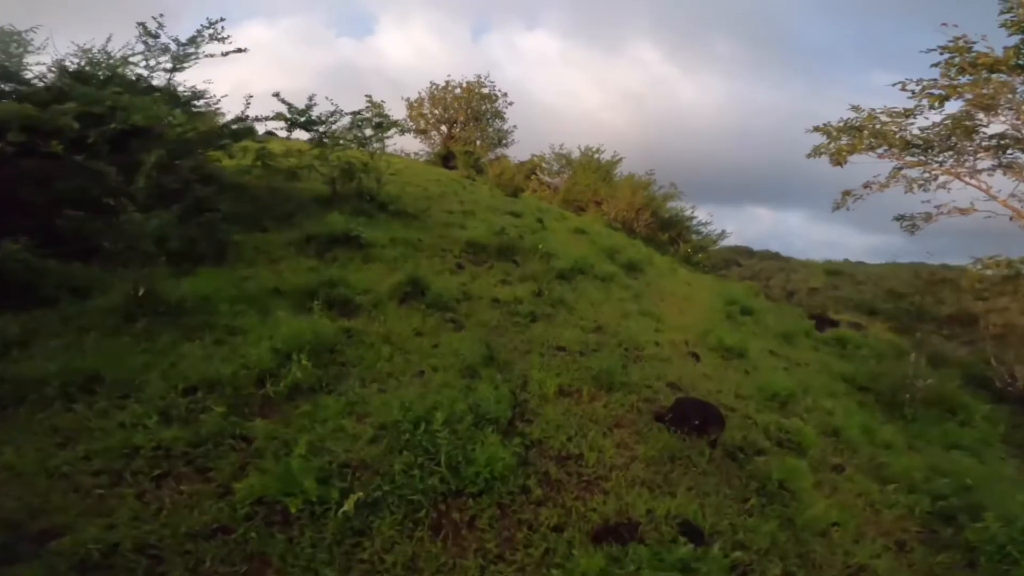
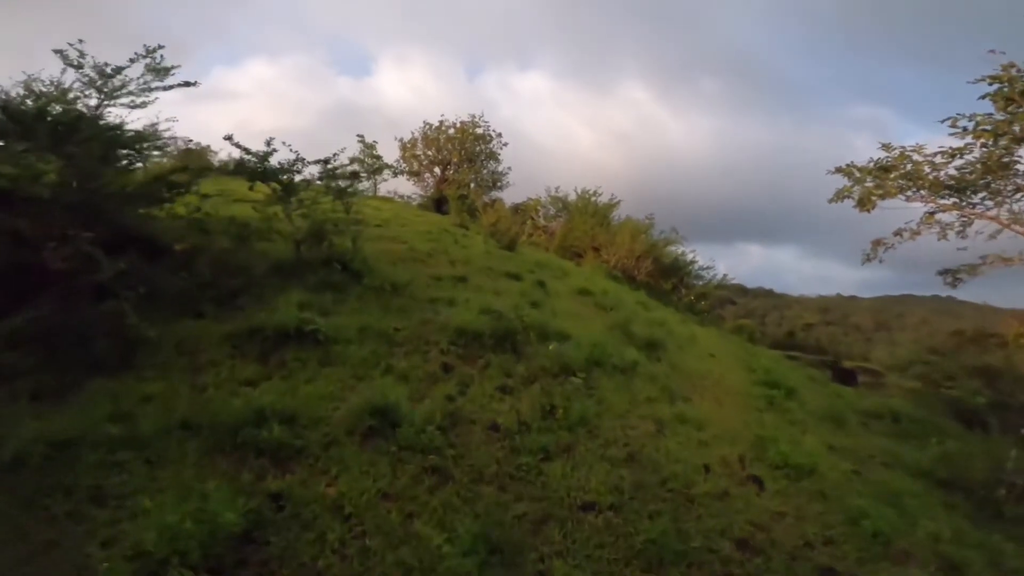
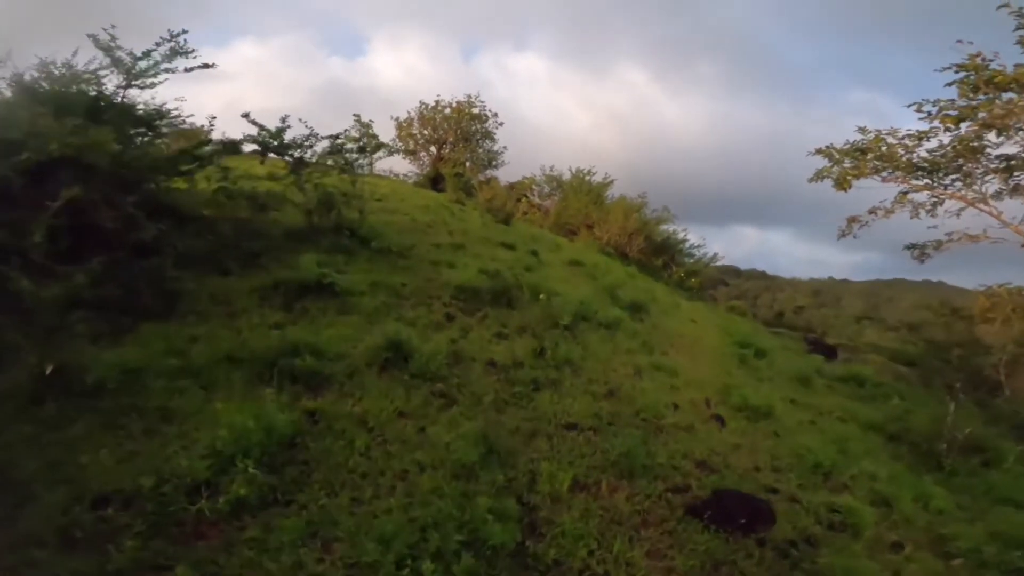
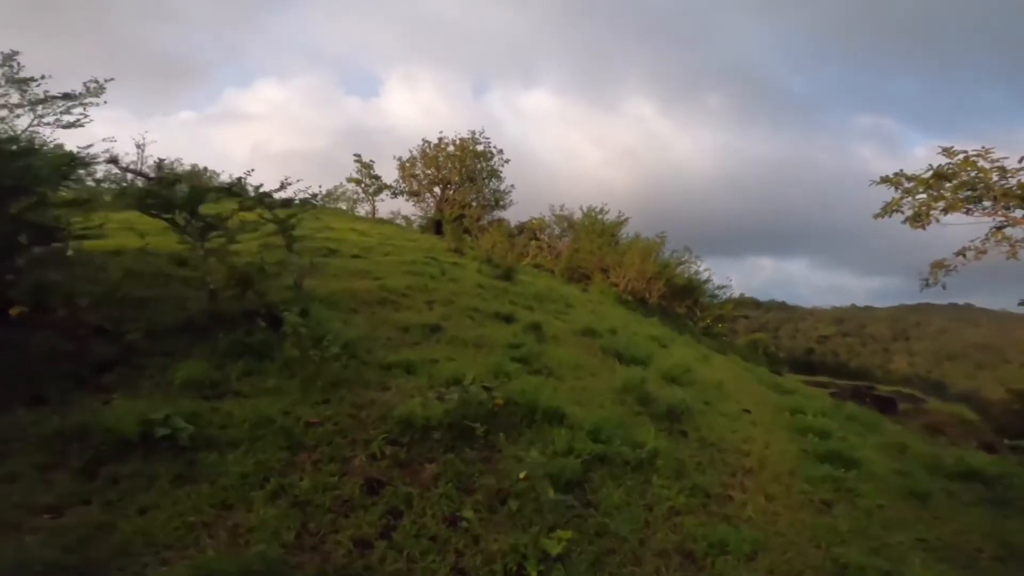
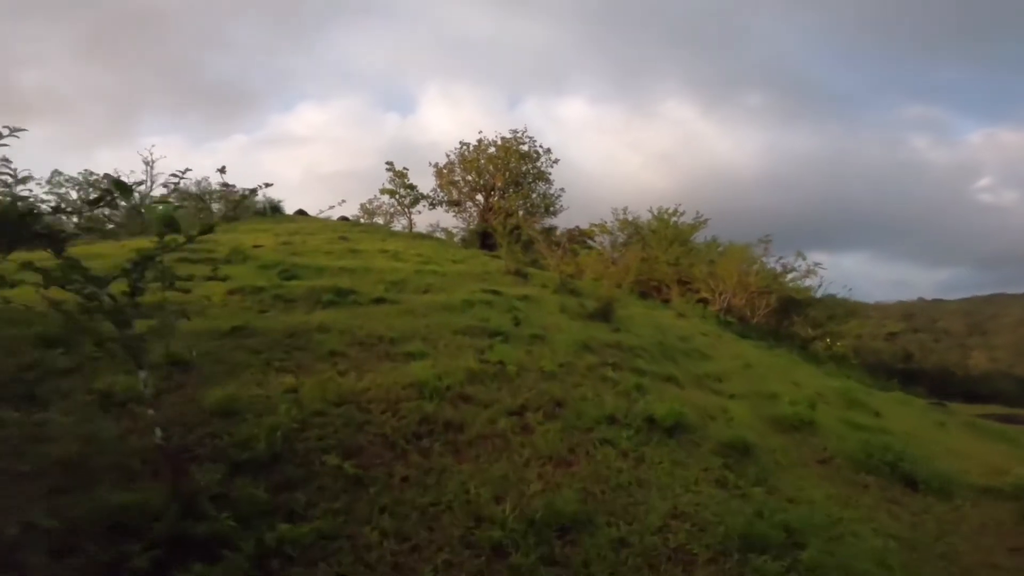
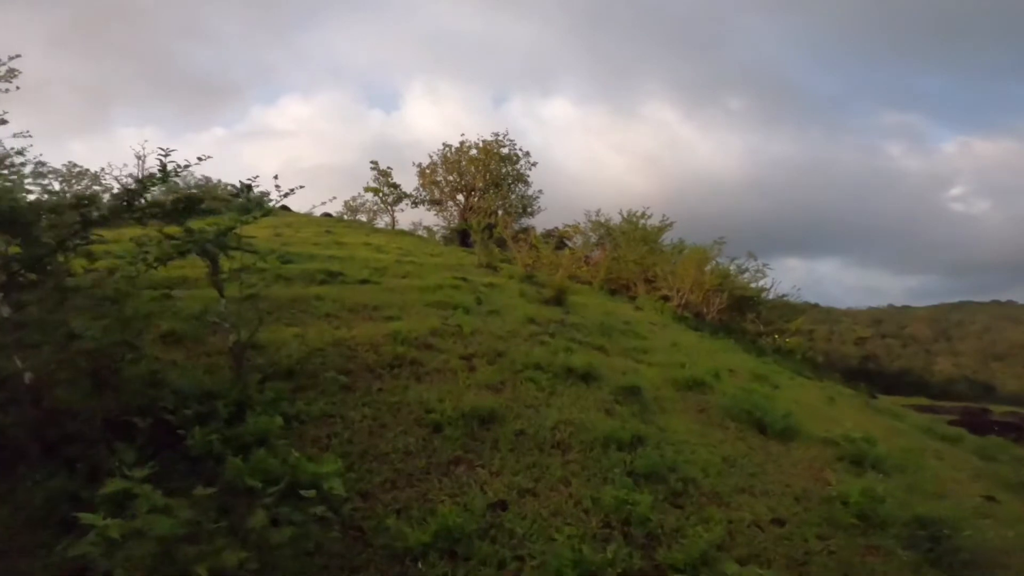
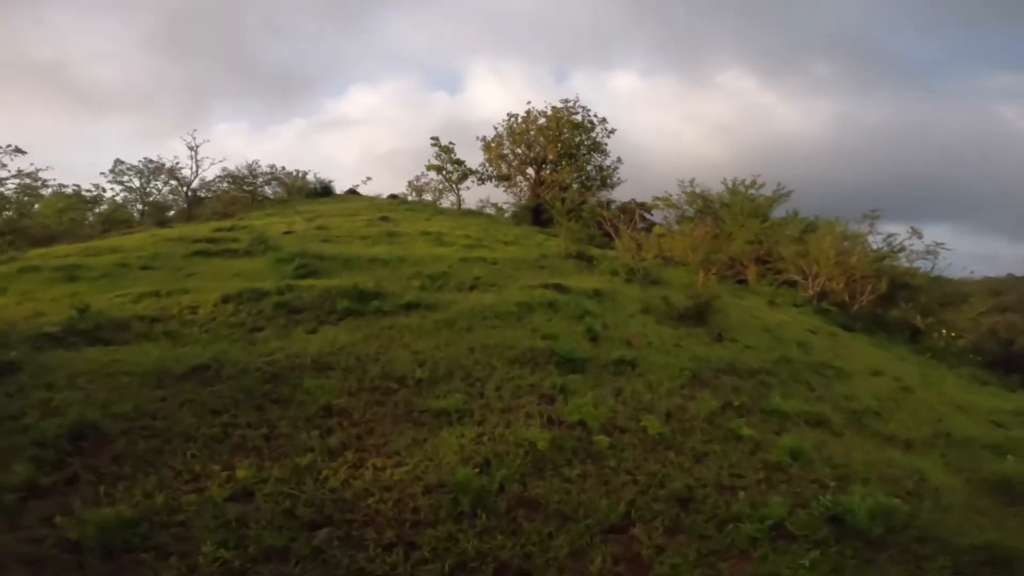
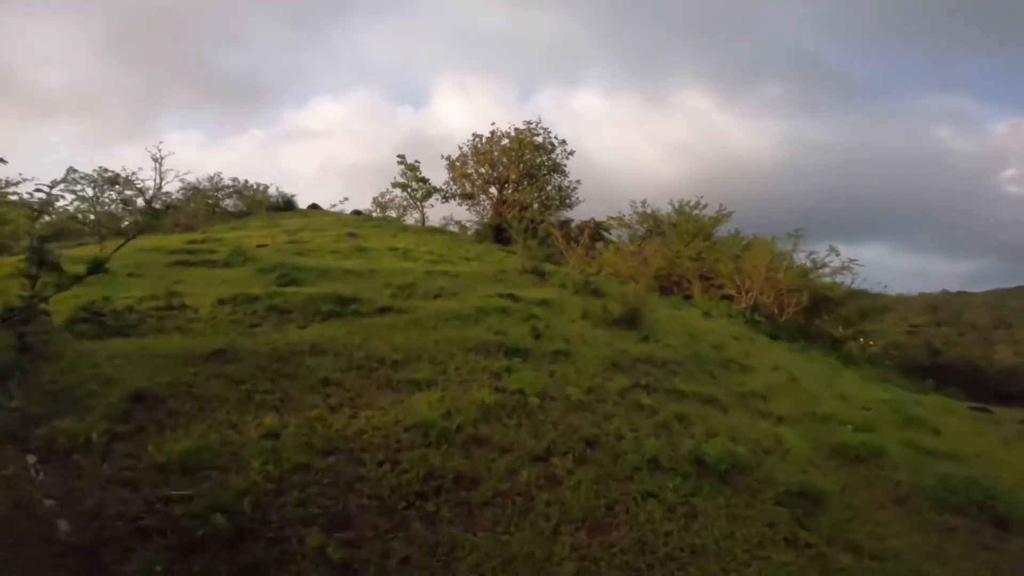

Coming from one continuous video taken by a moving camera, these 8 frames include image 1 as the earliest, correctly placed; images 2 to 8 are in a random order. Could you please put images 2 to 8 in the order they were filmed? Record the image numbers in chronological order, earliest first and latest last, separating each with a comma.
3, 2, 4, 6, 5, 8, 7
